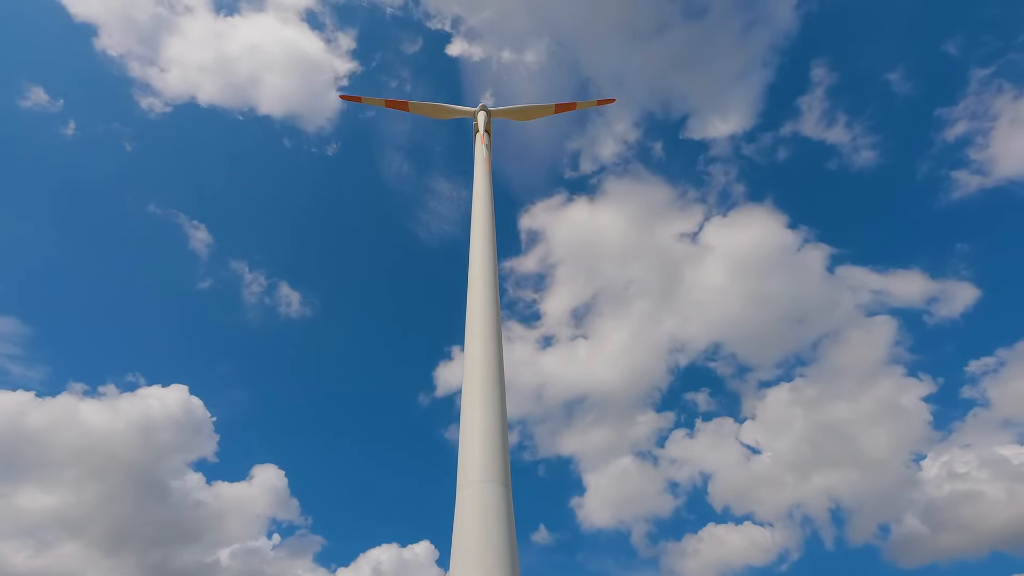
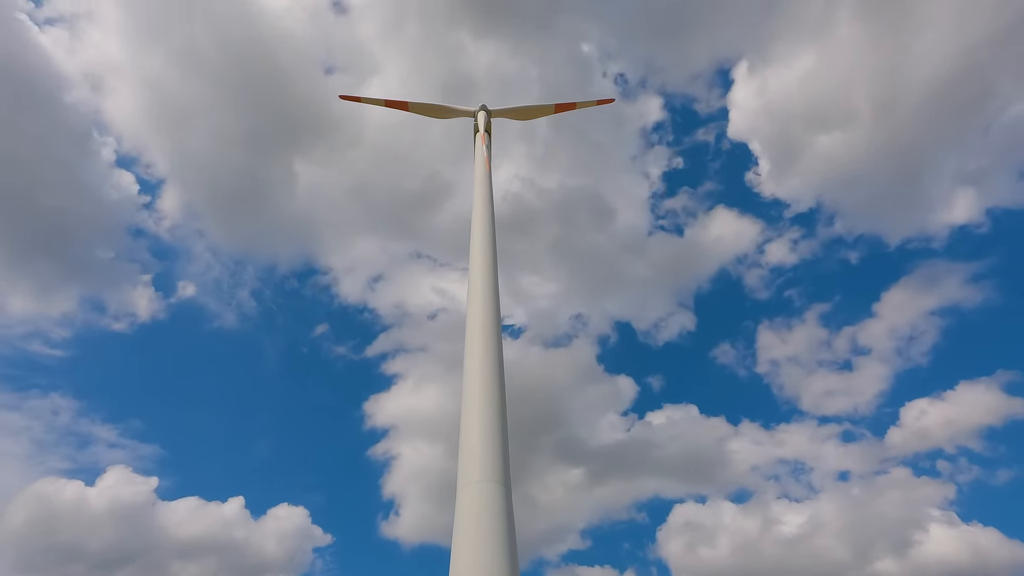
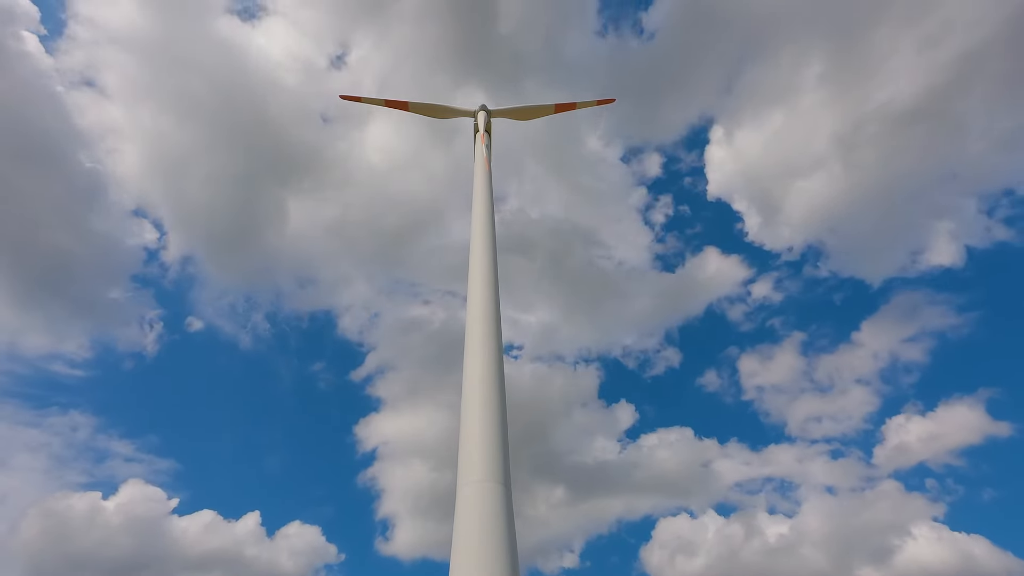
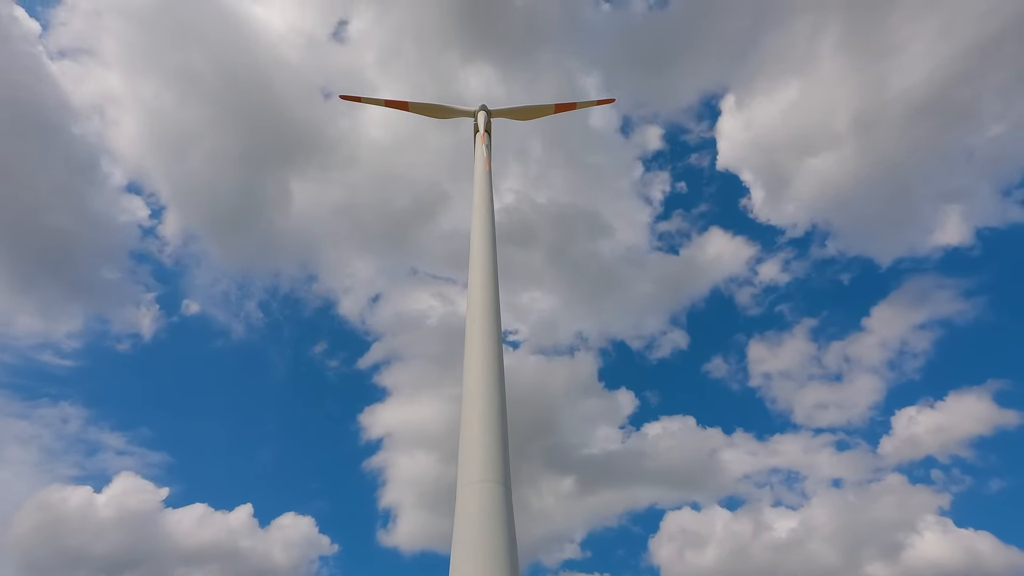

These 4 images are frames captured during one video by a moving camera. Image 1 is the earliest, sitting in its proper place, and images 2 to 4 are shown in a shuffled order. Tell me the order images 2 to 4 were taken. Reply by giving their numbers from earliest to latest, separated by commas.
2, 4, 3
